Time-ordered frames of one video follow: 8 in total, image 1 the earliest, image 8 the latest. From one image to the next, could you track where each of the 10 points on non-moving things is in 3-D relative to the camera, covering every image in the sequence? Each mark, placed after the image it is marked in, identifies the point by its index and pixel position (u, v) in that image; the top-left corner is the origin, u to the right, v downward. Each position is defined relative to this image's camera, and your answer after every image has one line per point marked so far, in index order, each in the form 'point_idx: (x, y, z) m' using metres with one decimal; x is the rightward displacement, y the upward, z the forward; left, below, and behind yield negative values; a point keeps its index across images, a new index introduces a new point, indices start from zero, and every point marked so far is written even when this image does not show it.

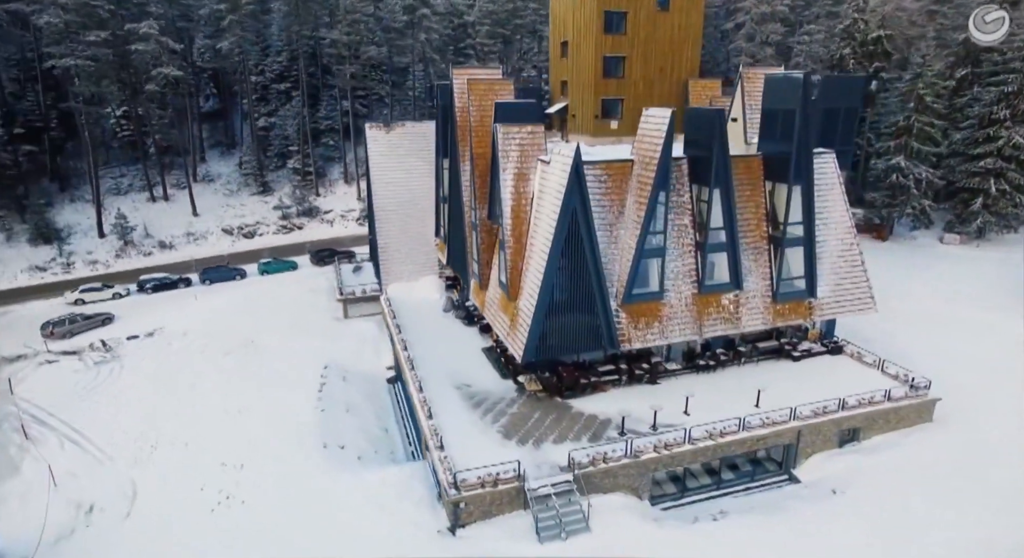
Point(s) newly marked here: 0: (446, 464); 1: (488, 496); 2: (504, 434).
0: (-1.7, -4.9, +17.1) m
1: (-0.5, -5.5, +16.4) m
2: (-0.2, -4.5, +18.8) m
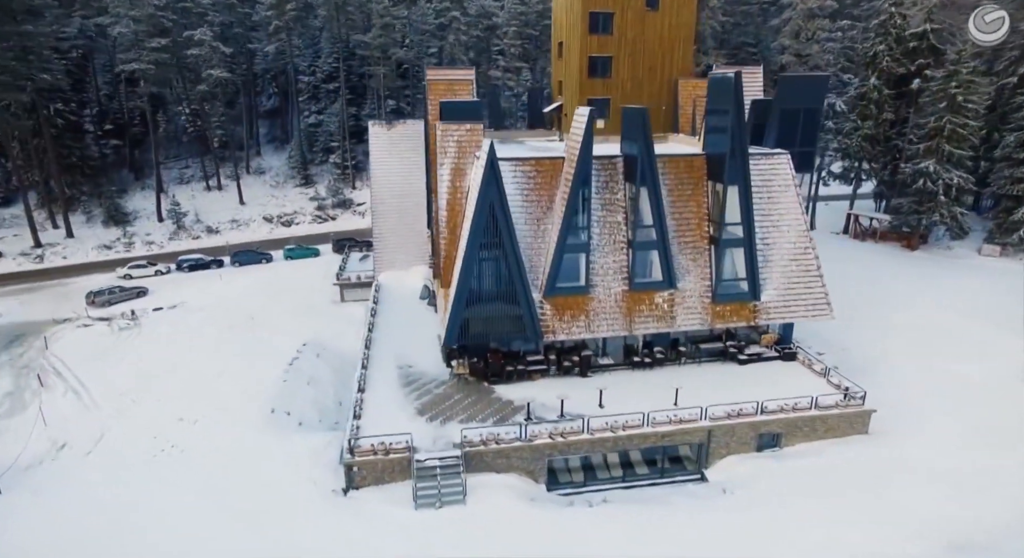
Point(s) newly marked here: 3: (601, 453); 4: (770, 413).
0: (-4.7, -4.4, +18.8) m
1: (-3.7, -5.1, +17.9) m
2: (-2.9, -4.1, +20.2) m
3: (+3.2, -5.2, +19.4) m
4: (+8.0, -4.2, +19.9) m
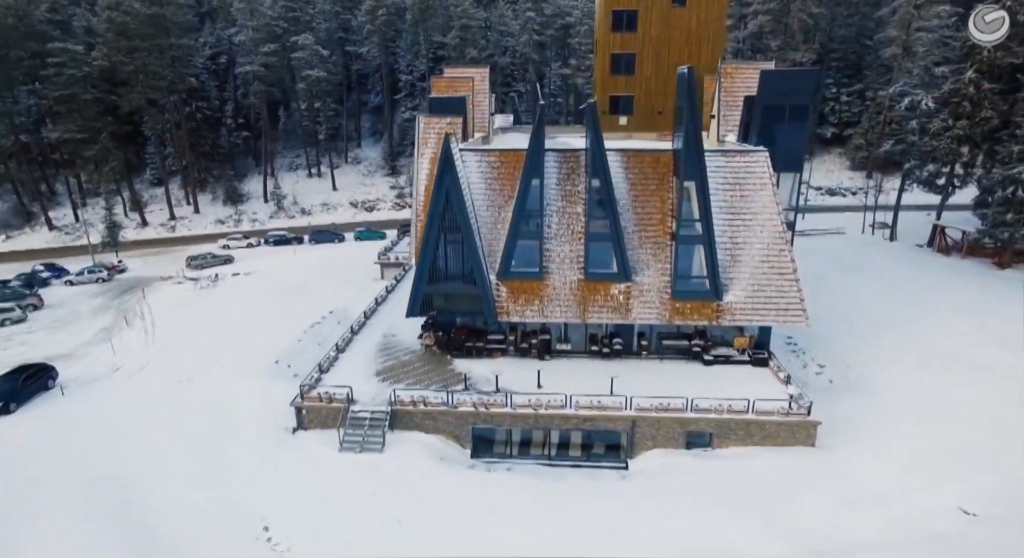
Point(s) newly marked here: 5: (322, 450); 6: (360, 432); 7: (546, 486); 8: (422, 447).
0: (-6.8, -3.4, +21.6) m
1: (-6.1, -4.2, +20.5) m
2: (-4.8, -3.3, +22.6) m
3: (+0.9, -4.8, +20.4) m
4: (+5.8, -4.1, +19.7) m
5: (-5.9, -5.3, +19.6) m
6: (-4.7, -4.8, +19.8) m
7: (+1.0, -6.1, +18.6) m
8: (-2.8, -5.2, +19.7) m
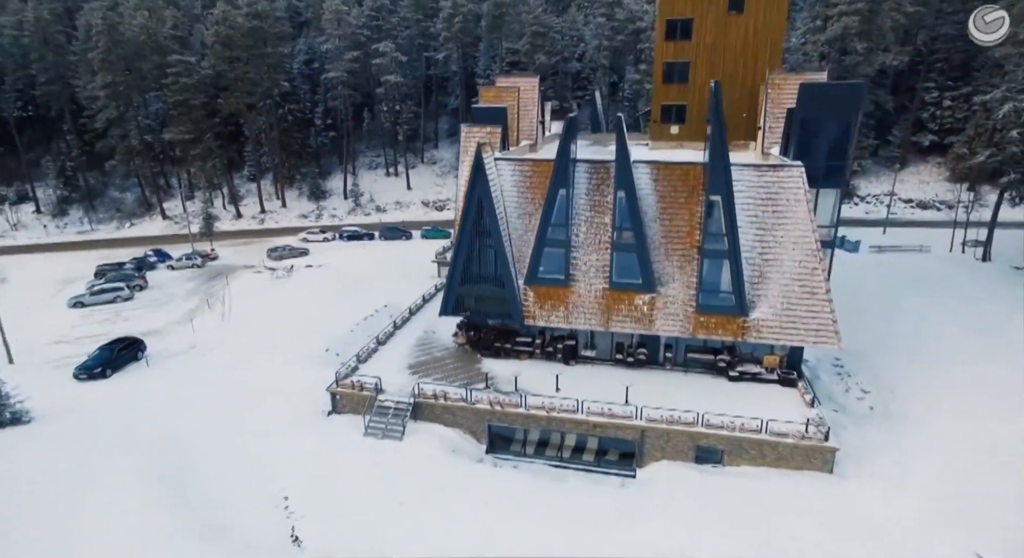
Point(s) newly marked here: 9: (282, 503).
0: (-6.1, -3.3, +23.4) m
1: (-5.5, -4.1, +22.2) m
2: (-3.8, -3.2, +24.1) m
3: (+1.3, -5.0, +21.1) m
4: (+6.1, -4.6, +19.7) m
5: (-5.5, -5.2, +21.3) m
6: (-4.3, -4.8, +21.3) m
7: (+1.2, -6.4, +19.3) m
8: (-2.4, -5.3, +20.9) m
9: (-6.7, -6.4, +18.2) m
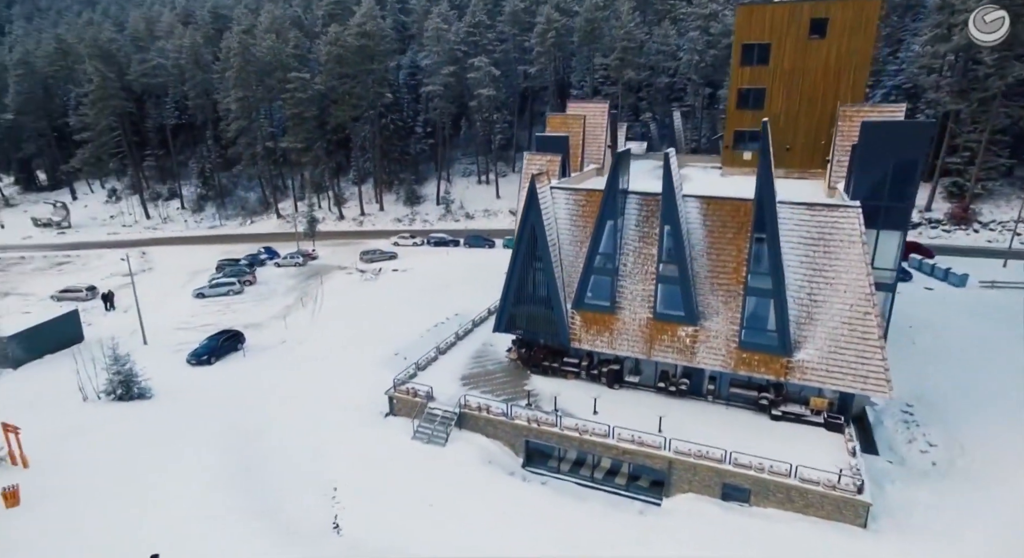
0: (-4.3, -3.9, +25.5) m
1: (-4.0, -4.7, +24.3) m
2: (-2.0, -3.9, +25.9) m
3: (+2.5, -6.0, +22.0) m
4: (+7.0, -5.8, +19.9) m
5: (-4.2, -5.8, +23.4) m
6: (-3.0, -5.4, +23.2) m
7: (+2.0, -7.3, +20.4) m
8: (-1.2, -6.1, +22.5) m
9: (-5.9, -6.9, +20.6) m
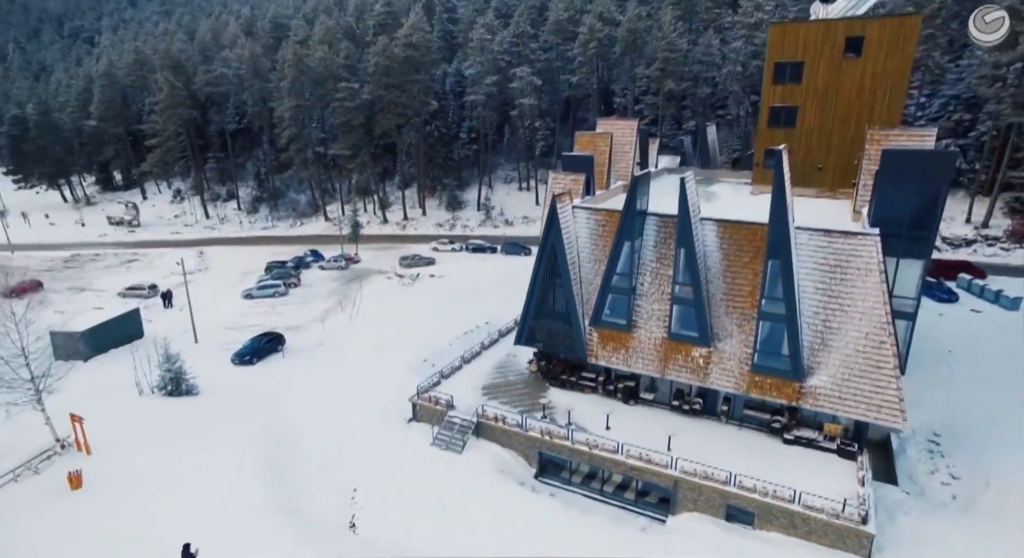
0: (-3.5, -4.4, +26.7) m
1: (-3.3, -5.2, +25.4) m
2: (-1.1, -4.5, +26.8) m
3: (+3.0, -6.7, +22.6) m
4: (+7.3, -6.6, +20.2) m
5: (-3.6, -6.3, +24.5) m
6: (-2.4, -6.0, +24.3) m
7: (+2.3, -8.0, +21.0) m
8: (-0.7, -6.6, +23.5) m
9: (-5.6, -7.4, +21.9) m
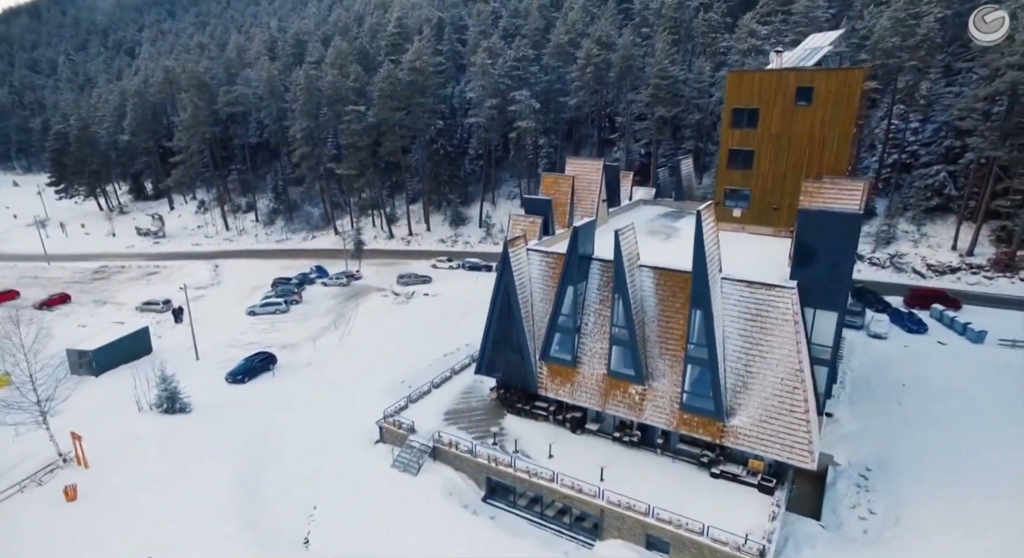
0: (-5.3, -5.9, +29.1) m
1: (-5.2, -6.7, +27.8) m
2: (-2.9, -6.0, +29.1) m
3: (+0.9, -8.3, +24.7) m
4: (+5.1, -8.3, +22.0) m
5: (-5.5, -7.8, +27.0) m
6: (-4.4, -7.5, +26.7) m
7: (+0.1, -9.6, +23.2) m
8: (-2.7, -8.2, +25.7) m
9: (-7.7, -8.9, +24.4) m
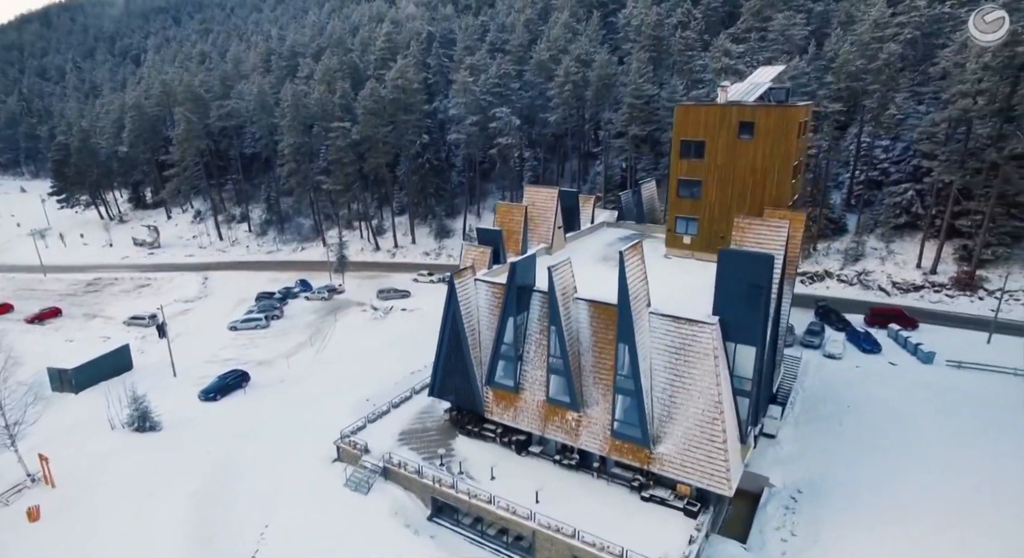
0: (-7.6, -7.2, +30.6) m
1: (-7.5, -8.0, +29.3) m
2: (-5.3, -7.3, +30.6) m
3: (-1.5, -9.6, +26.1) m
4: (+2.6, -9.7, +23.4) m
5: (-7.9, -9.1, +28.5) m
6: (-6.7, -8.8, +28.1) m
7: (-2.3, -10.9, +24.6) m
8: (-5.1, -9.5, +27.2) m
9: (-10.1, -10.2, +26.0) m
